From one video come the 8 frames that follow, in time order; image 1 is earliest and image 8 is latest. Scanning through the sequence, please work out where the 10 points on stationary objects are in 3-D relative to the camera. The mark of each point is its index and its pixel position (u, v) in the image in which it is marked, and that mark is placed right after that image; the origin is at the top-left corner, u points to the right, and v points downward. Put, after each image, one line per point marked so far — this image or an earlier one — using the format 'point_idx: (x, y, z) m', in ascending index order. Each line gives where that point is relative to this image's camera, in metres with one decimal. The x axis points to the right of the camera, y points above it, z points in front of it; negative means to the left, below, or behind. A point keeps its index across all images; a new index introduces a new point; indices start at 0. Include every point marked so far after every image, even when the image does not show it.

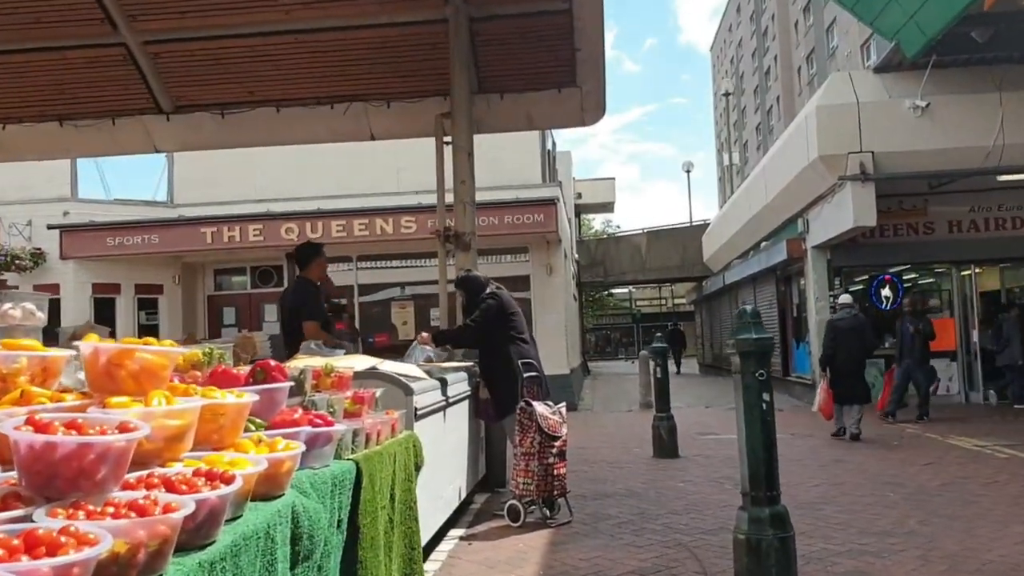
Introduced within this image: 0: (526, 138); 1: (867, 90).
0: (+0.3, +2.8, +16.2) m
1: (+5.4, +3.0, +13.1) m
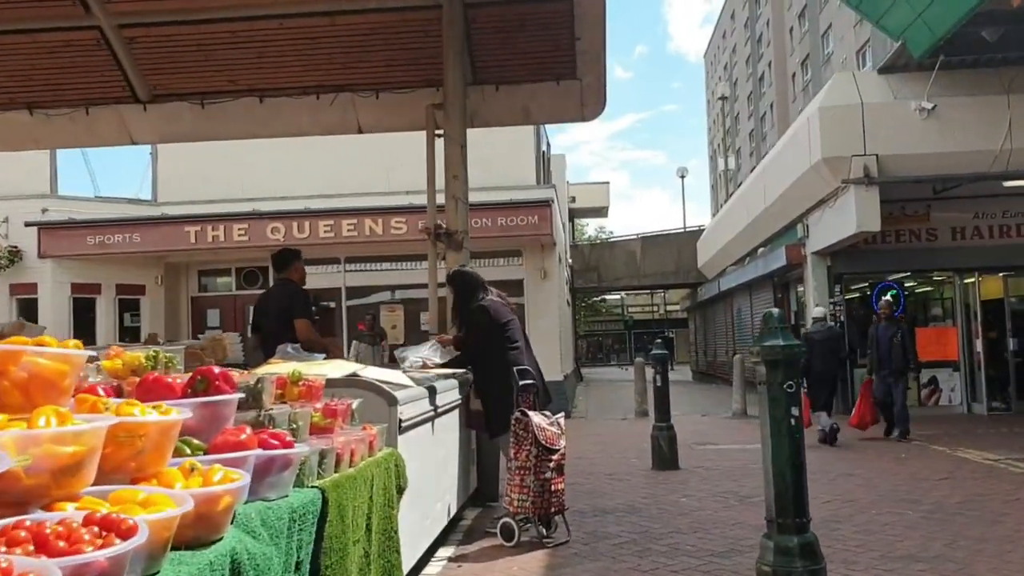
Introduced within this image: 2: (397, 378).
0: (+0.2, +2.7, +15.8) m
1: (+5.4, +2.9, +12.8) m
2: (-0.6, -0.5, +4.4) m
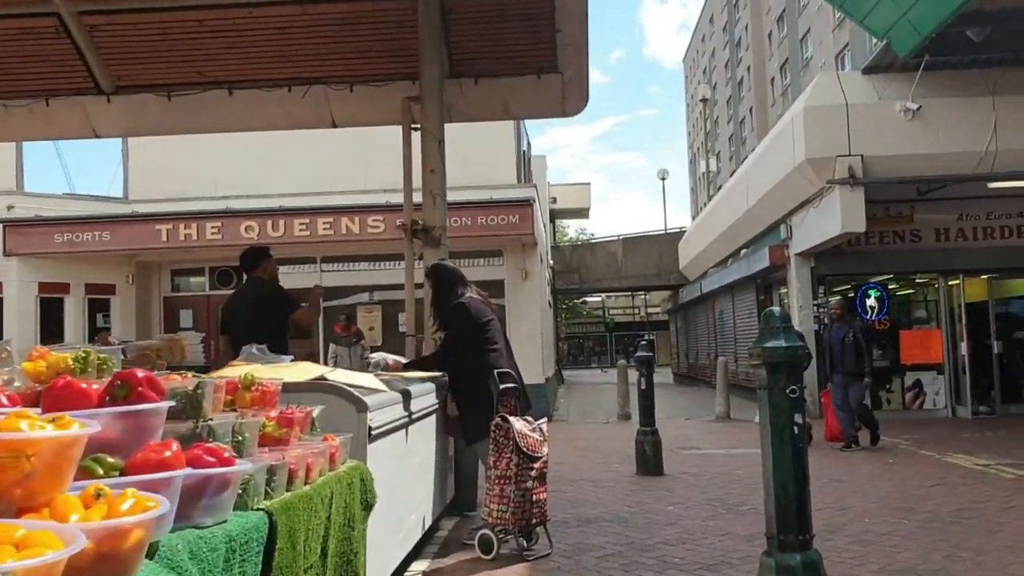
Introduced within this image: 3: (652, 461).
0: (-0.2, +2.7, +15.5) m
1: (+5.1, +2.9, +12.6) m
2: (-0.7, -0.4, +4.1) m
3: (+1.3, -1.7, +8.2) m
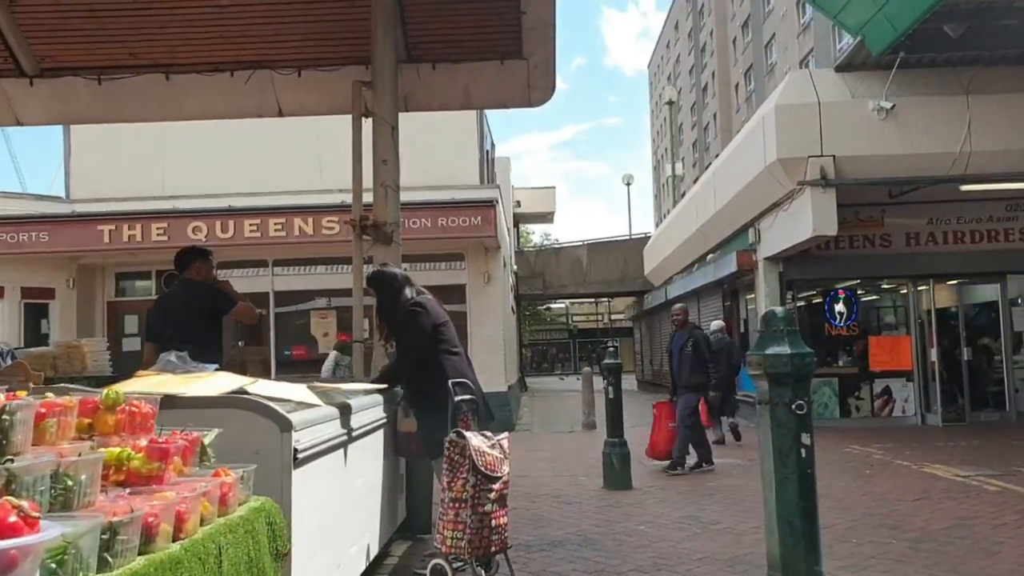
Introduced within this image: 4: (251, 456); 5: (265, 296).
0: (-0.8, +2.6, +14.9) m
1: (+4.5, +2.8, +12.3) m
2: (-0.9, -0.4, +3.5) m
3: (+1.0, -1.7, +7.8) m
4: (-0.9, -0.6, +2.9) m
5: (-4.2, -0.1, +14.6) m
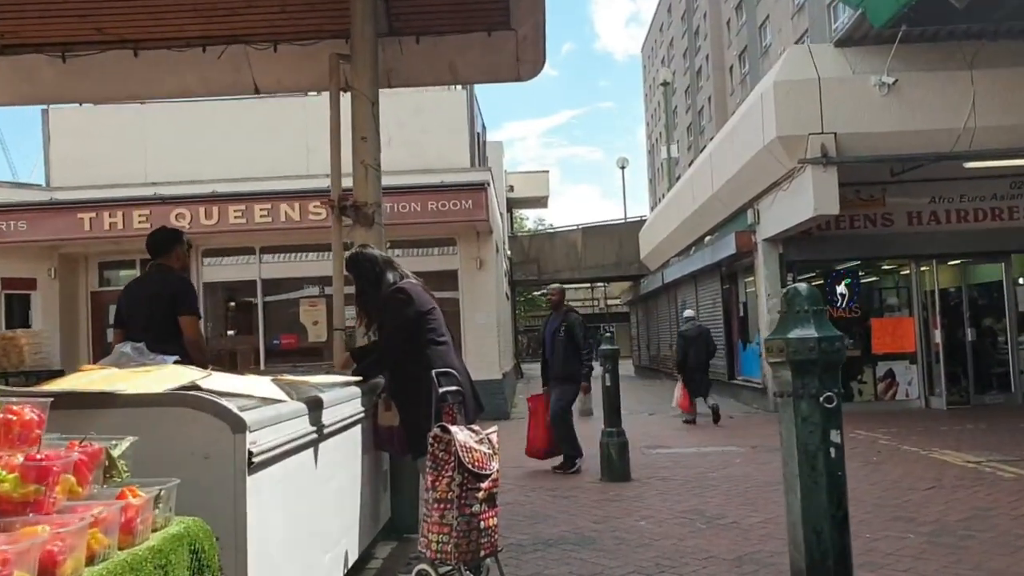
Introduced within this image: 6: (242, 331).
0: (-1.0, +2.9, +14.5) m
1: (+4.4, +3.1, +11.9) m
2: (-0.9, -0.4, +3.1) m
3: (+0.9, -1.5, +7.4) m
4: (-0.9, -0.5, +2.6) m
5: (-4.3, +0.1, +14.2) m
6: (-4.5, -0.7, +14.3) m
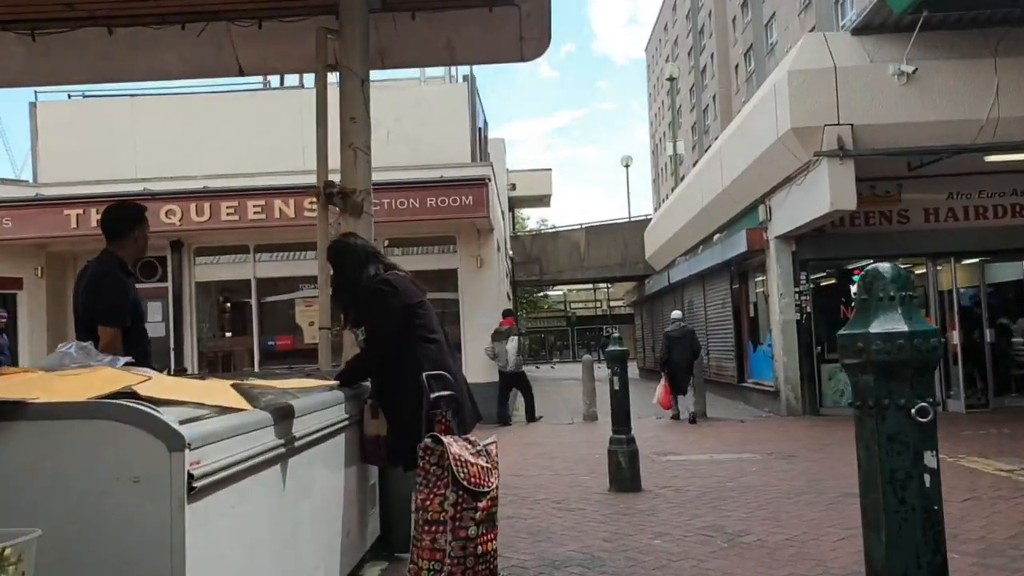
0: (-1.0, +2.9, +14.1) m
1: (+4.4, +3.1, +11.4) m
2: (-0.9, -0.3, +2.7) m
3: (+0.9, -1.5, +6.9) m
4: (-0.9, -0.5, +2.1) m
5: (-4.2, +0.1, +13.7) m
6: (-4.4, -0.7, +13.8) m
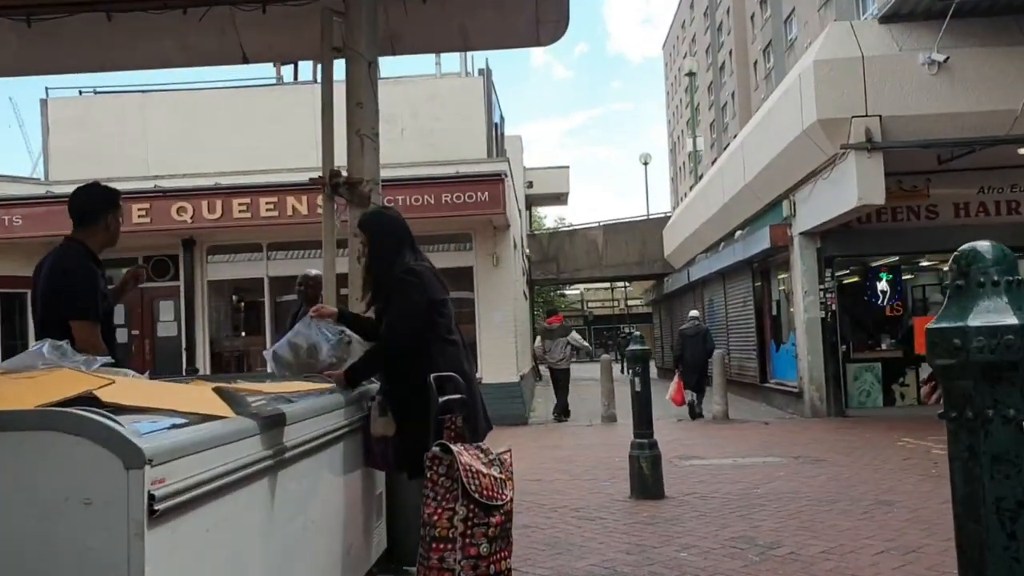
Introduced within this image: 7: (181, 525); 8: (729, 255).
0: (-0.7, +2.9, +13.8) m
1: (+4.7, +3.2, +11.0) m
2: (-0.9, -0.3, +2.4) m
3: (+1.1, -1.5, +6.6) m
4: (-0.9, -0.5, +1.8) m
5: (-4.0, +0.1, +13.5) m
6: (-4.2, -0.7, +13.6) m
7: (-0.8, -0.5, +1.9) m
8: (+4.1, +0.6, +16.4) m
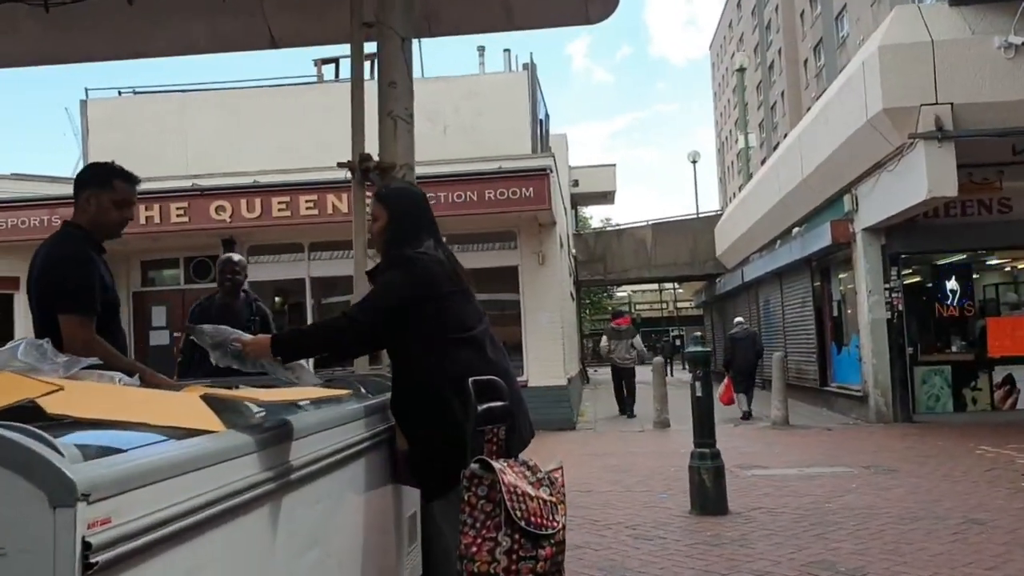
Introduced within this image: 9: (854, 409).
0: (0.0, +2.9, +13.3) m
1: (+5.2, +3.2, +10.3) m
2: (-0.8, -0.3, +1.9) m
3: (+1.4, -1.5, +6.0) m
4: (-0.8, -0.4, +1.3) m
5: (-3.3, +0.1, +13.2) m
6: (-3.5, -0.7, +13.3) m
7: (-0.7, -0.5, +1.5) m
8: (+5.0, +0.6, +15.6) m
9: (+5.2, -1.9, +13.0) m
